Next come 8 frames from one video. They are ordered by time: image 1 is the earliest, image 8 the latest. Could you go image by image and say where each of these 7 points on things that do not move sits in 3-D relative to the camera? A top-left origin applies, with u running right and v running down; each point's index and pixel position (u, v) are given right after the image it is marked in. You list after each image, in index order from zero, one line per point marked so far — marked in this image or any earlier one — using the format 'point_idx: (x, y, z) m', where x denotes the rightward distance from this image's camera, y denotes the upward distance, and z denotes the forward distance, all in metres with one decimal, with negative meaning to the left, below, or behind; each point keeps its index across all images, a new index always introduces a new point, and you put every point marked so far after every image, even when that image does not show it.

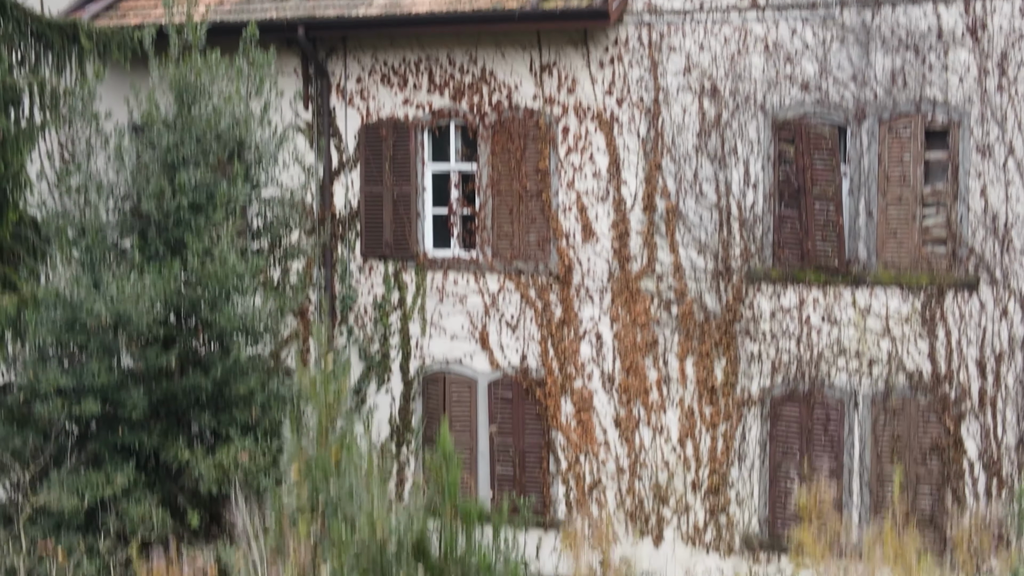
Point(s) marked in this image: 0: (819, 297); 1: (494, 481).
0: (+1.9, -0.1, +9.9) m
1: (-0.1, -1.3, +10.8) m
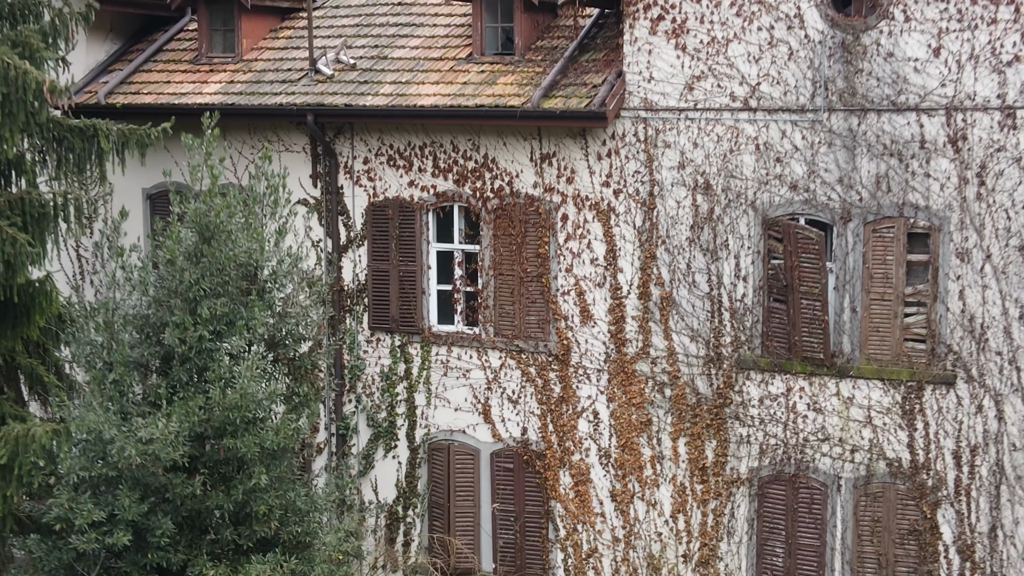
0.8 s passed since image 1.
0: (+2.0, -0.7, +10.4) m
1: (-0.1, -1.9, +11.4) m
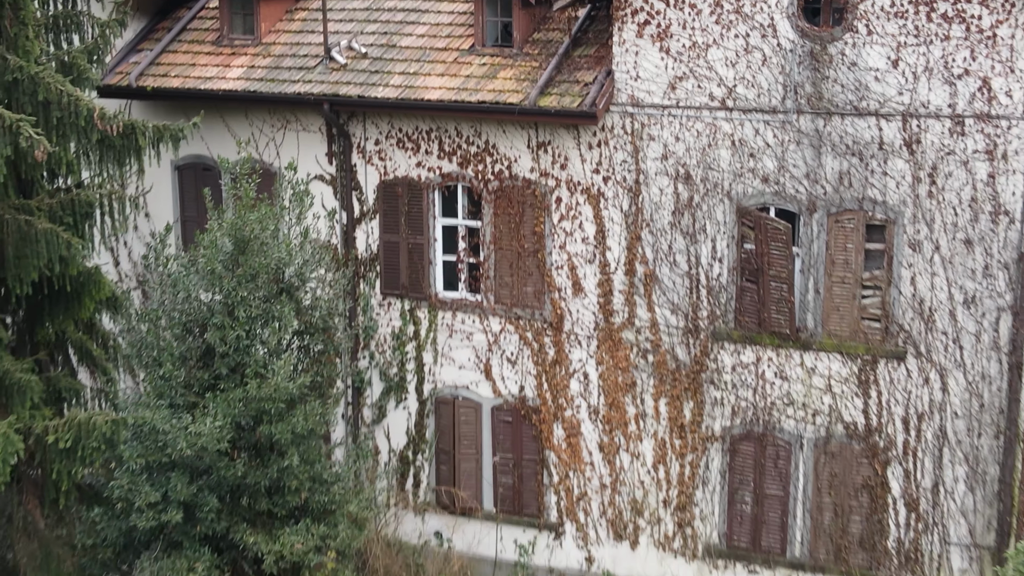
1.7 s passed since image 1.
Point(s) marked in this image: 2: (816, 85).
0: (+1.9, -0.5, +11.6) m
1: (-0.1, -1.6, +12.8) m
2: (+2.2, +1.4, +11.1) m
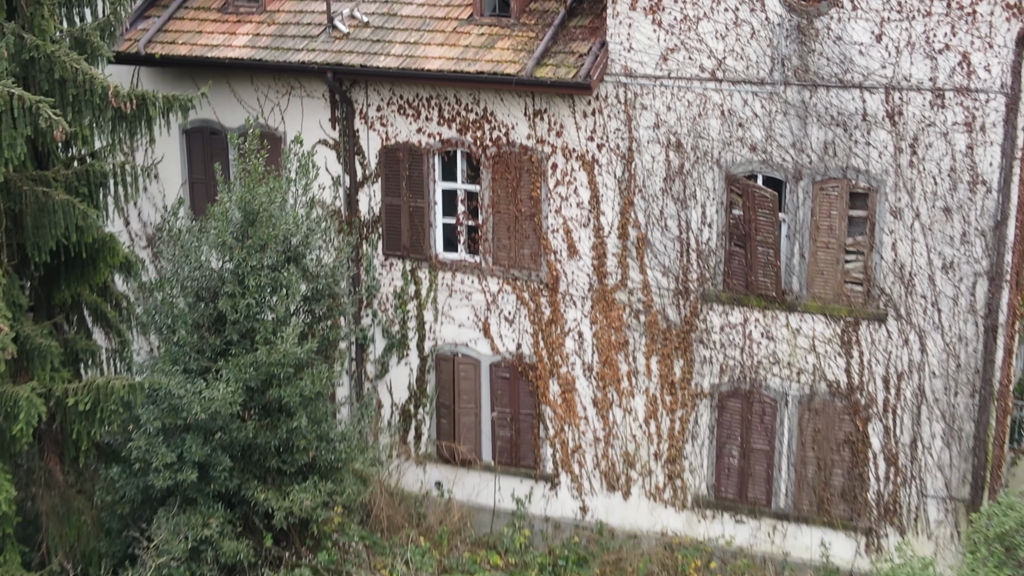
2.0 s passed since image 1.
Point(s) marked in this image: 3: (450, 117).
0: (+1.9, -0.2, +12.1) m
1: (-0.2, -1.3, +13.3) m
2: (+2.1, +1.7, +11.5) m
3: (-0.5, +1.4, +12.7) m
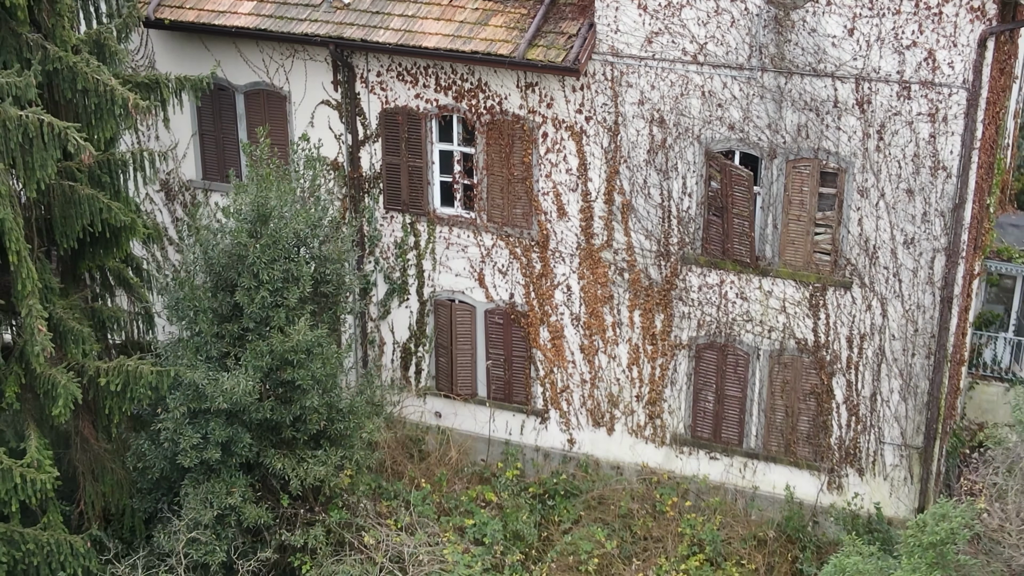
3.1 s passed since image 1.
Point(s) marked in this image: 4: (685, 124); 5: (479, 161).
0: (+1.9, +0.1, +13.1) m
1: (-0.2, -0.8, +14.4) m
2: (+2.1, +1.9, +12.2) m
3: (-0.6, +1.7, +13.4) m
4: (+1.4, +1.3, +12.7) m
5: (-0.3, +1.1, +13.6) m
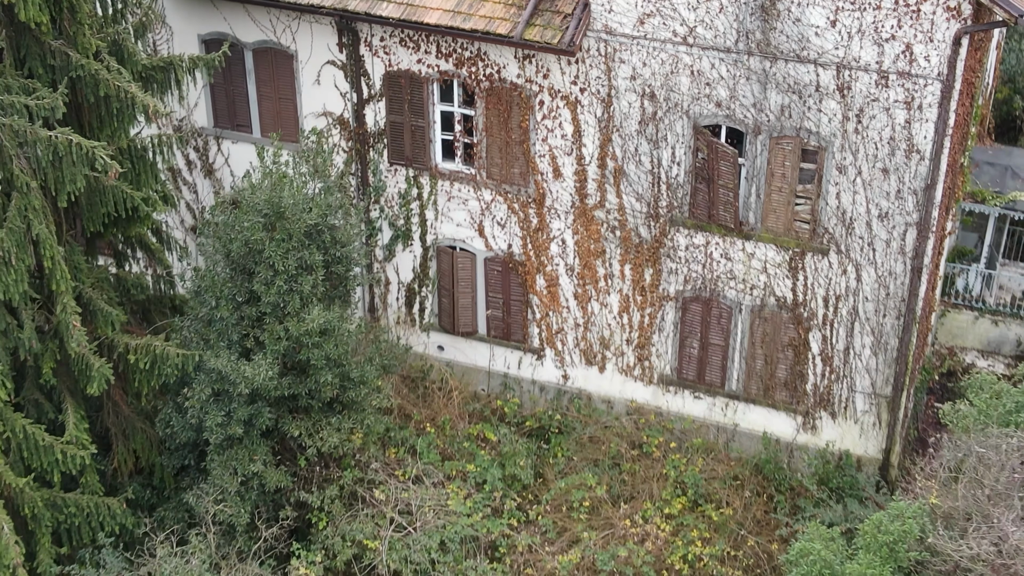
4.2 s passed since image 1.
0: (+1.9, +0.4, +13.9) m
1: (-0.2, -0.3, +15.3) m
2: (+2.1, +2.1, +12.8) m
3: (-0.6, +2.1, +14.0) m
4: (+1.4, +1.6, +13.4) m
5: (-0.3, +1.5, +14.3) m
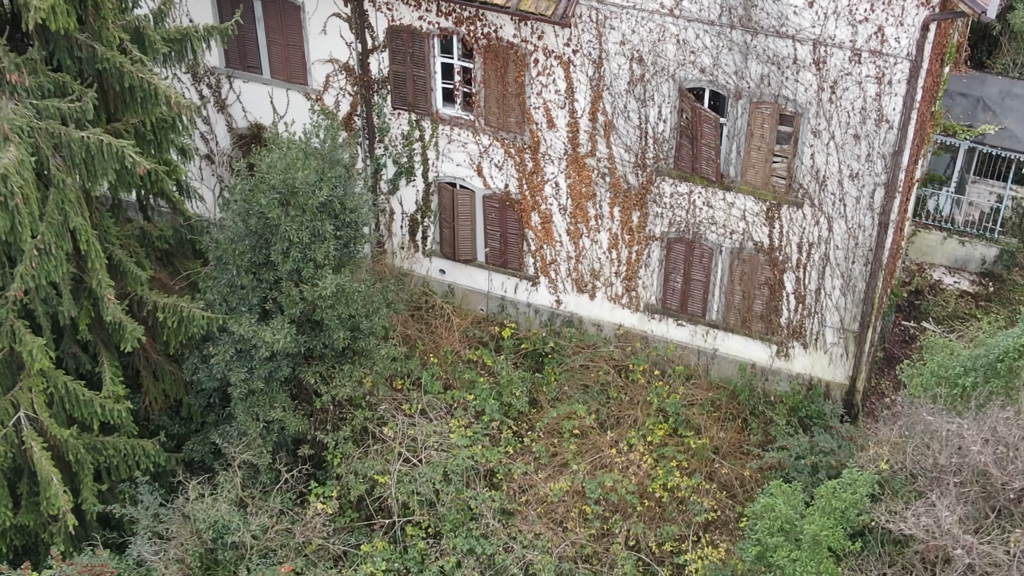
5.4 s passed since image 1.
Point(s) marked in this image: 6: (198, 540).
0: (+1.8, +0.9, +14.9) m
1: (-0.3, +0.4, +16.4) m
2: (+2.0, +2.4, +13.6) m
3: (-0.6, +2.6, +14.7) m
4: (+1.4, +2.0, +14.2) m
5: (-0.3, +2.1, +15.1) m
6: (-2.6, -2.1, +13.0) m
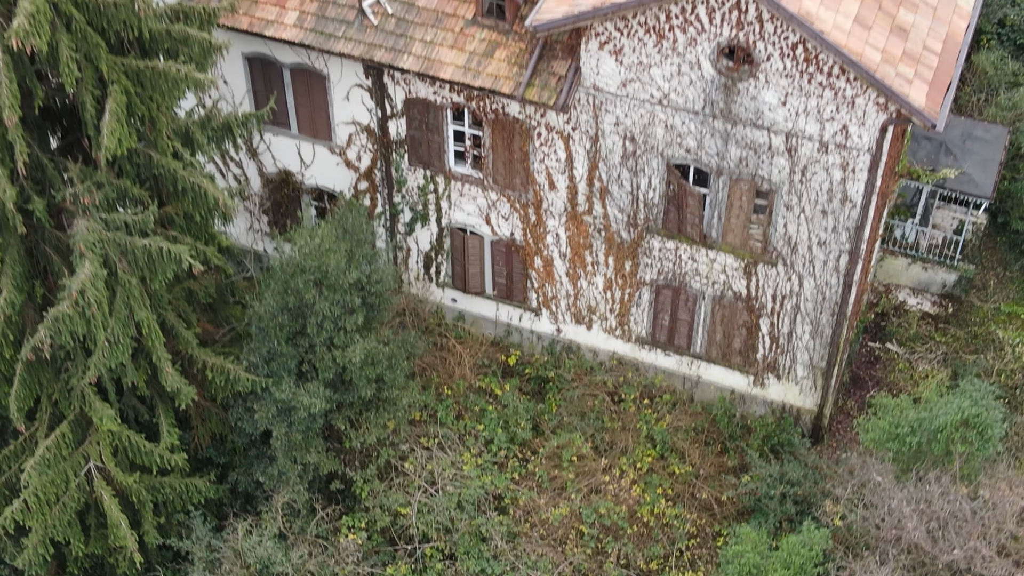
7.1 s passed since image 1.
0: (+1.9, +0.4, +16.7) m
1: (-0.2, +0.1, +18.2) m
2: (+2.1, +1.8, +15.2) m
3: (-0.6, +2.1, +16.4) m
4: (+1.4, +1.5, +15.9) m
5: (-0.3, +1.6, +16.8) m
6: (-2.6, -2.8, +15.1) m
